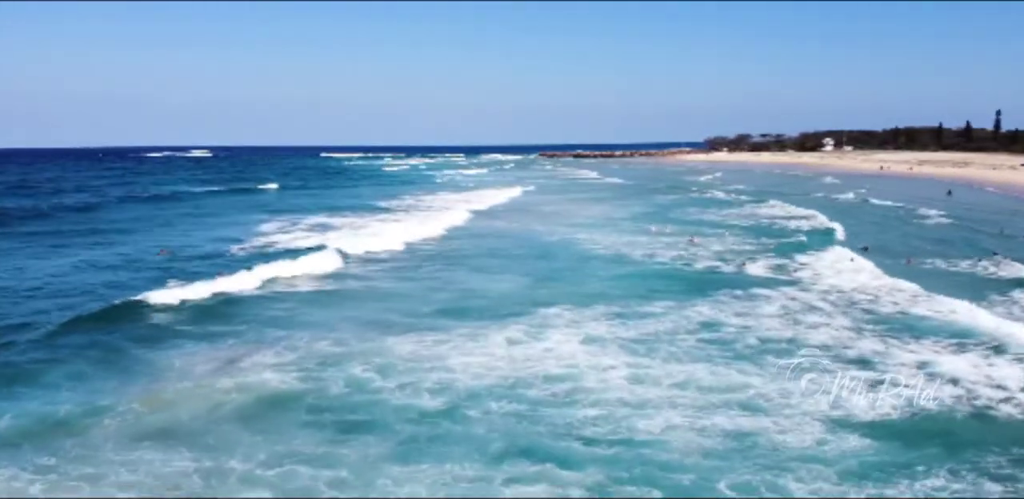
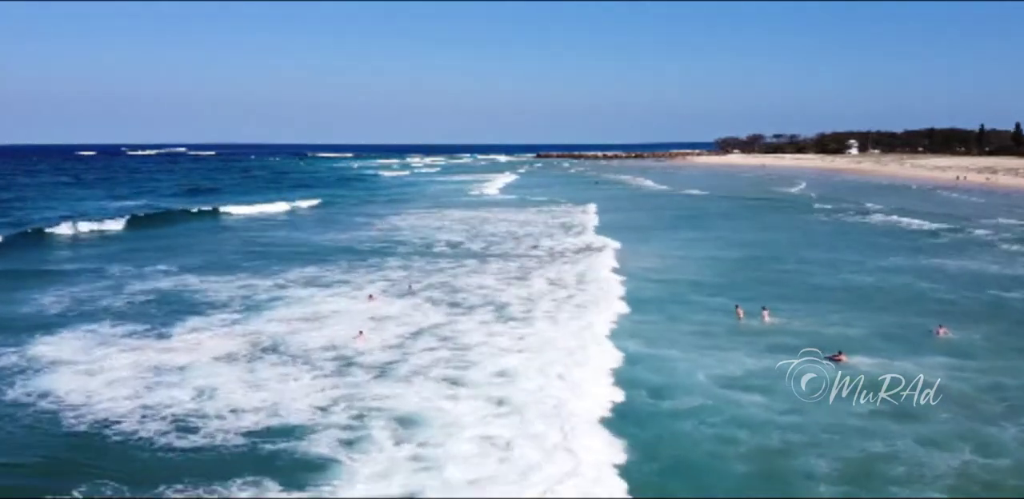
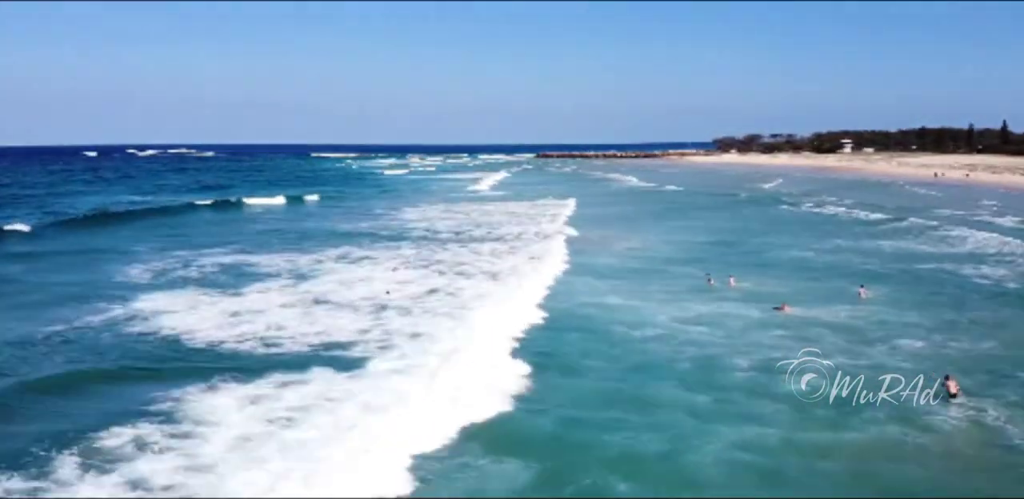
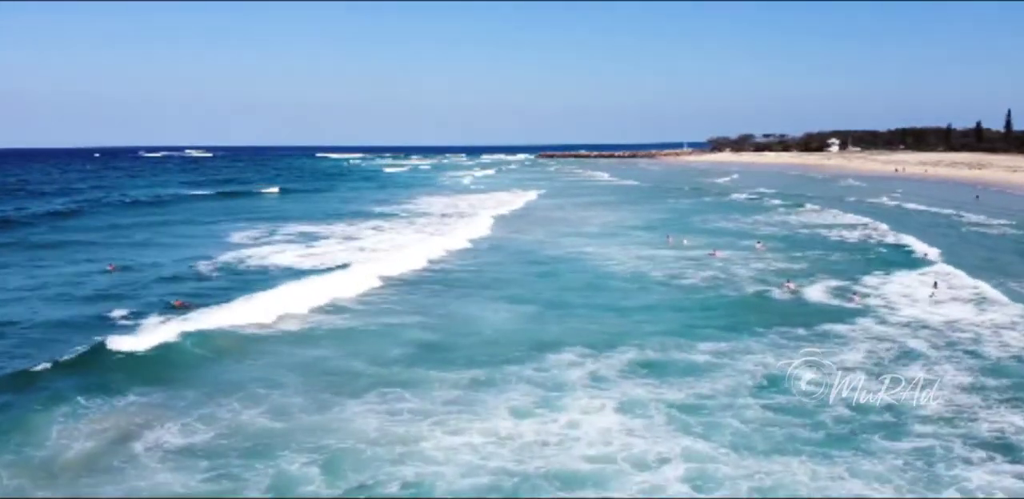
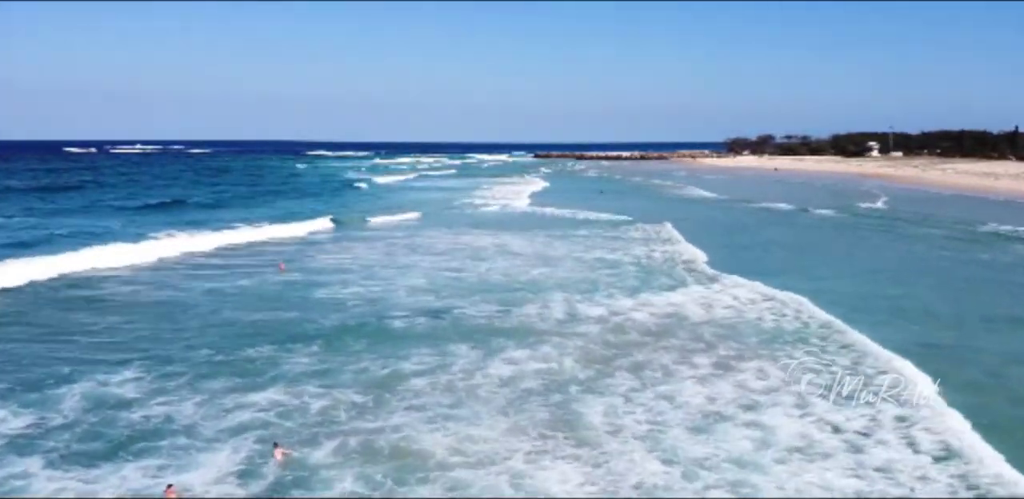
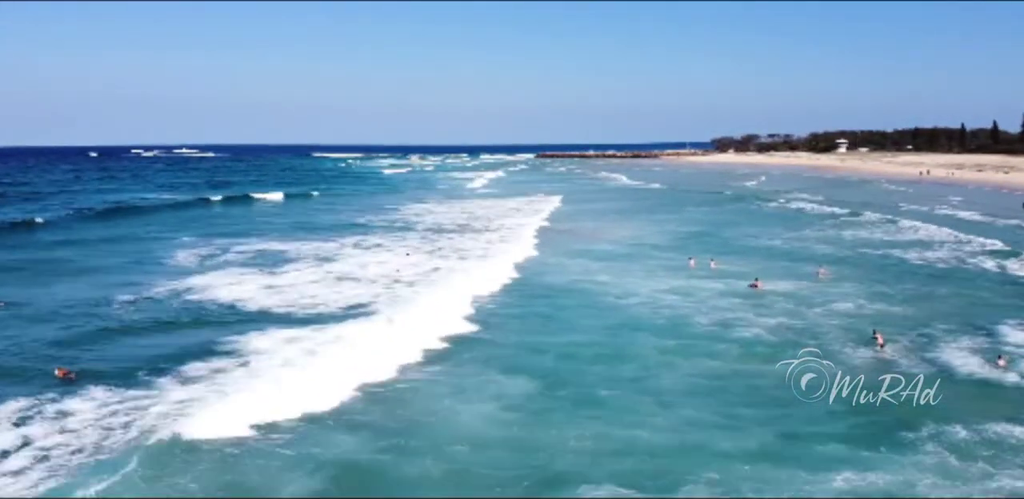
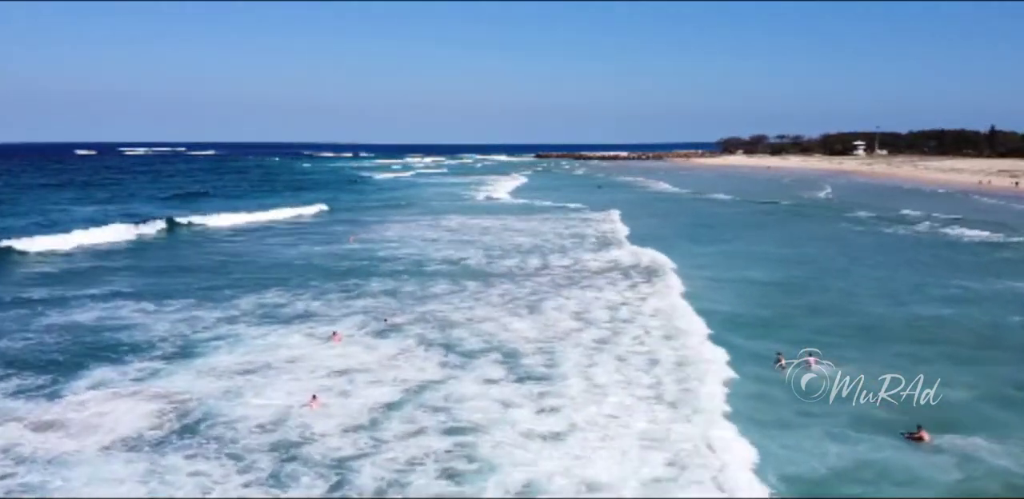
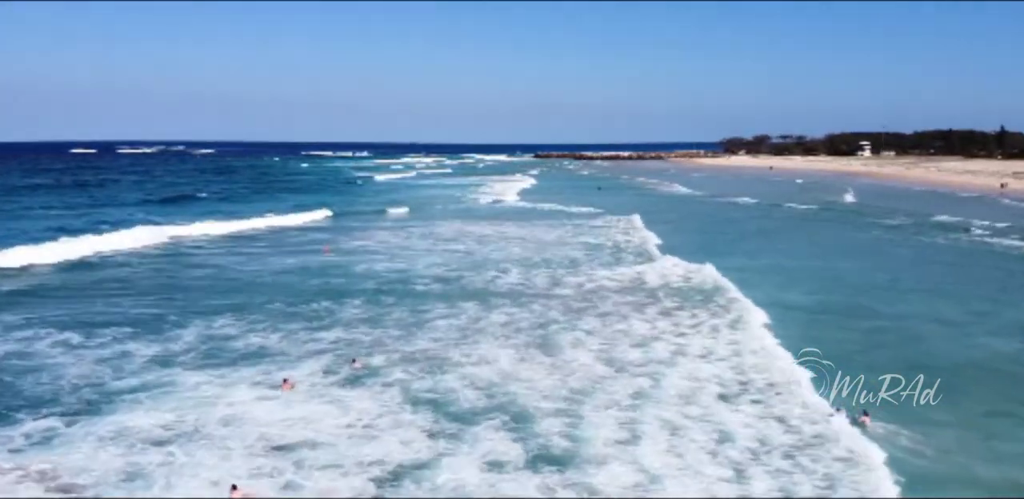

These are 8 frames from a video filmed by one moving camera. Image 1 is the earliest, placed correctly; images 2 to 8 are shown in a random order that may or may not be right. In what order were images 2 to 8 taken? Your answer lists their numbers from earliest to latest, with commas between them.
4, 6, 3, 2, 7, 8, 5
